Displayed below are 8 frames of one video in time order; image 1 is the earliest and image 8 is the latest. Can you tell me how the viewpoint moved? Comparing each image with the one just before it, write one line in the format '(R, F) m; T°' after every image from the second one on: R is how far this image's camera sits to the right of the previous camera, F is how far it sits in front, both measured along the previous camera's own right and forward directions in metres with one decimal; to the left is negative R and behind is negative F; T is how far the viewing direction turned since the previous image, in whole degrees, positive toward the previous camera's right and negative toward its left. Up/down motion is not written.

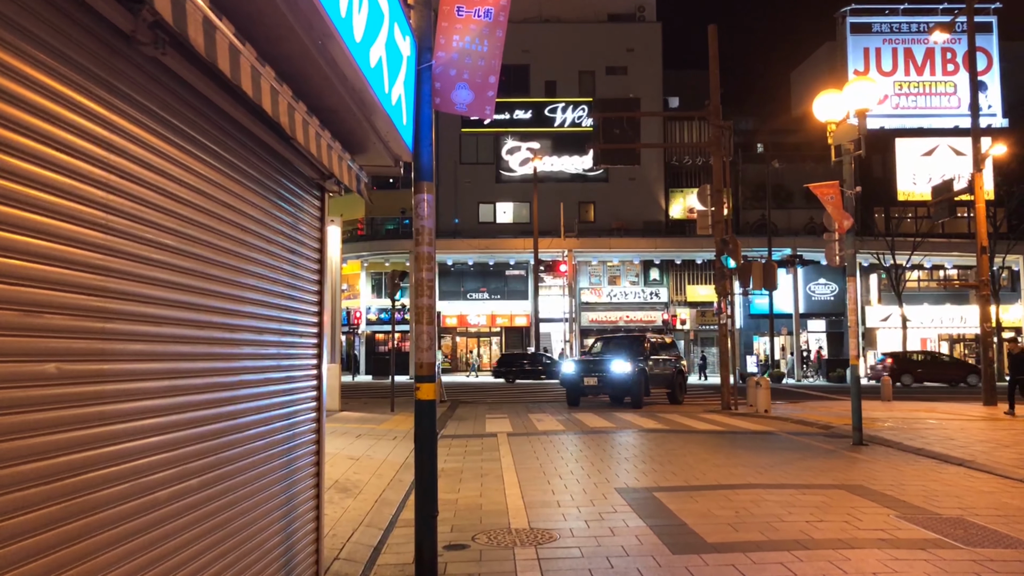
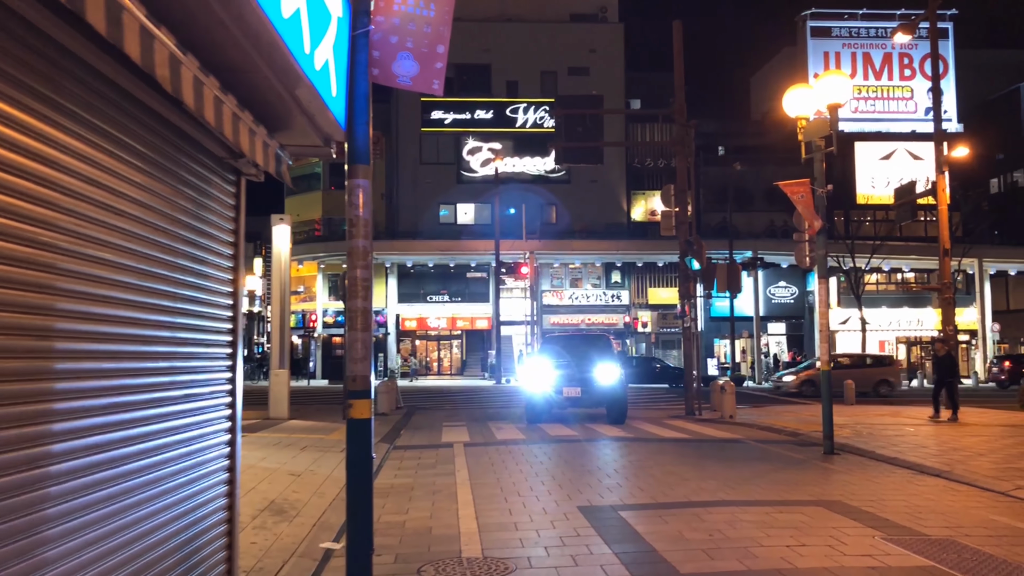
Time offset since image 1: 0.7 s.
(+0.1, +0.7) m; +3°
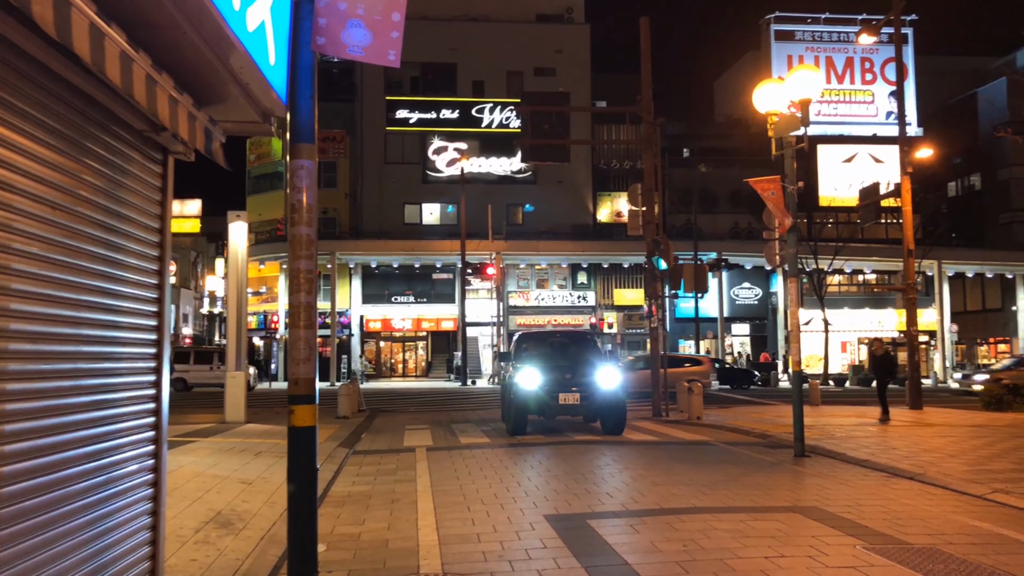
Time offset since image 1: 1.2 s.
(0.0, +0.4) m; +2°
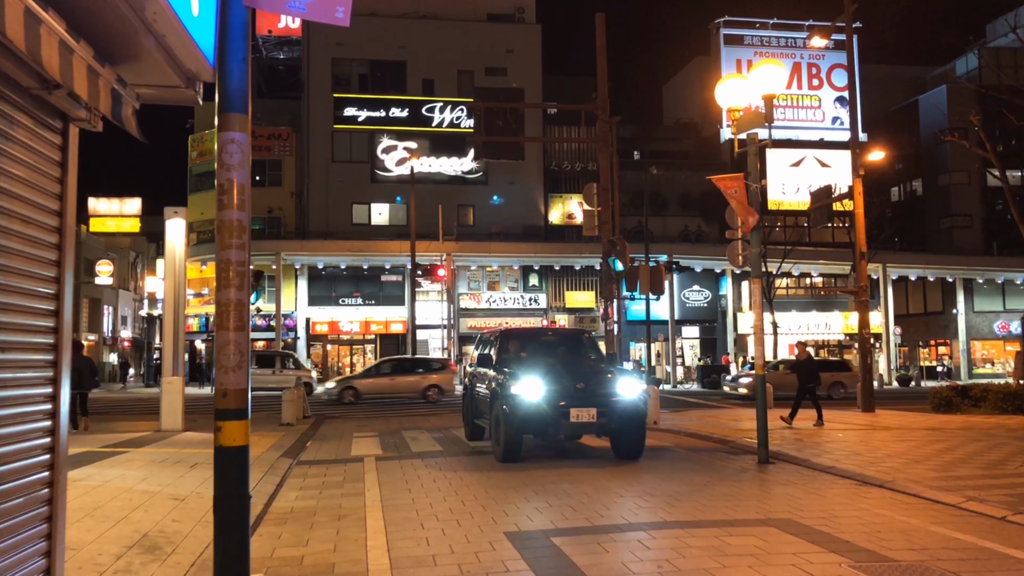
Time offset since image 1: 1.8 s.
(-0.1, +0.5) m; +3°
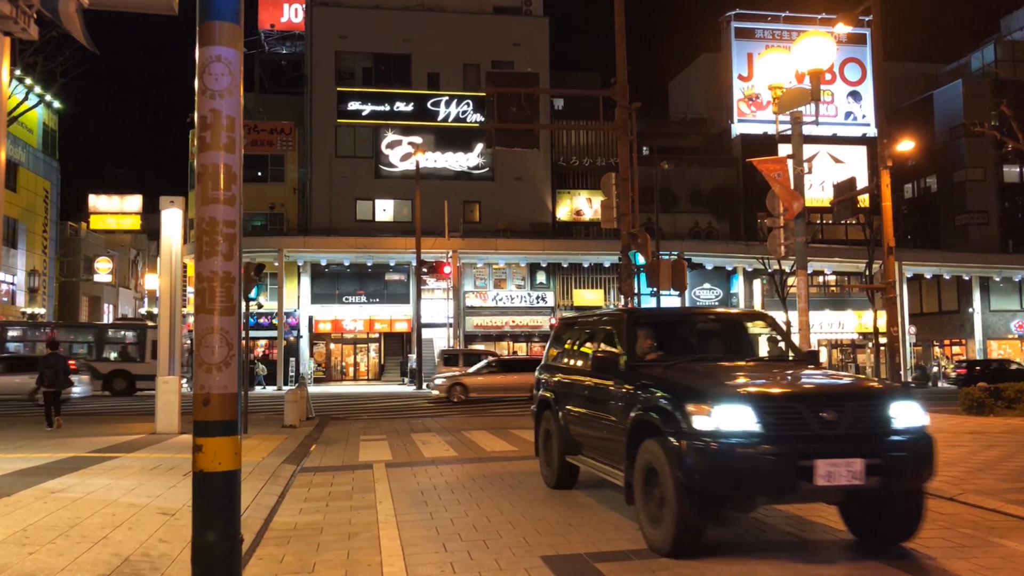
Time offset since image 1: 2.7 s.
(-0.2, +0.9) m; 0°
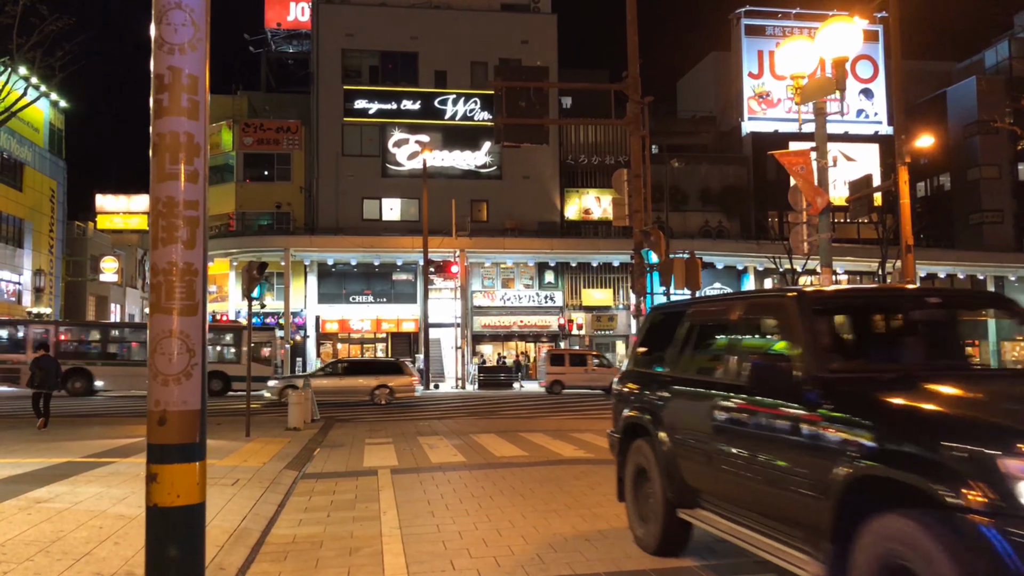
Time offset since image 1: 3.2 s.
(0.0, +0.4) m; -1°
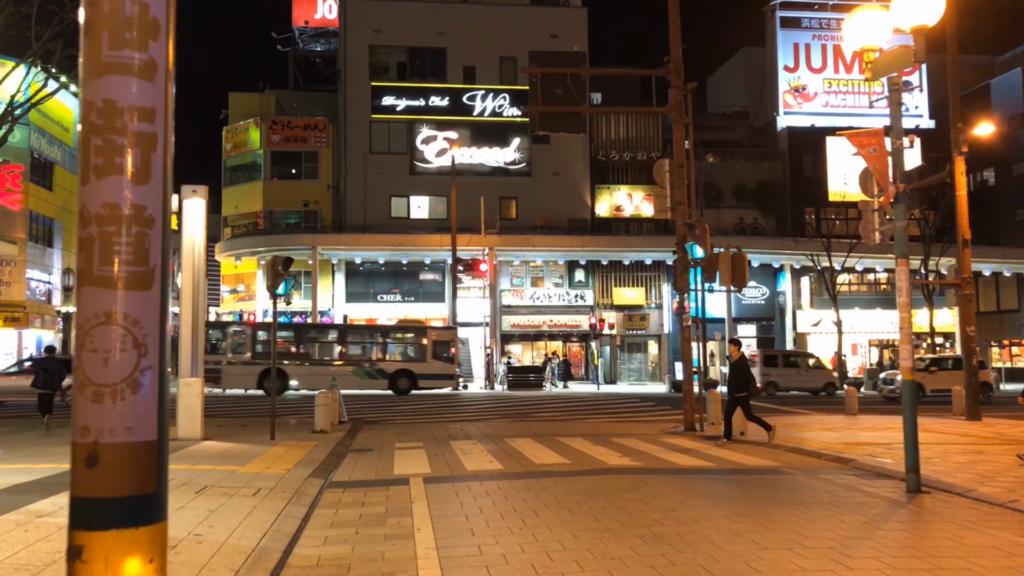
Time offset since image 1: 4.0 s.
(-0.2, +0.8) m; -2°
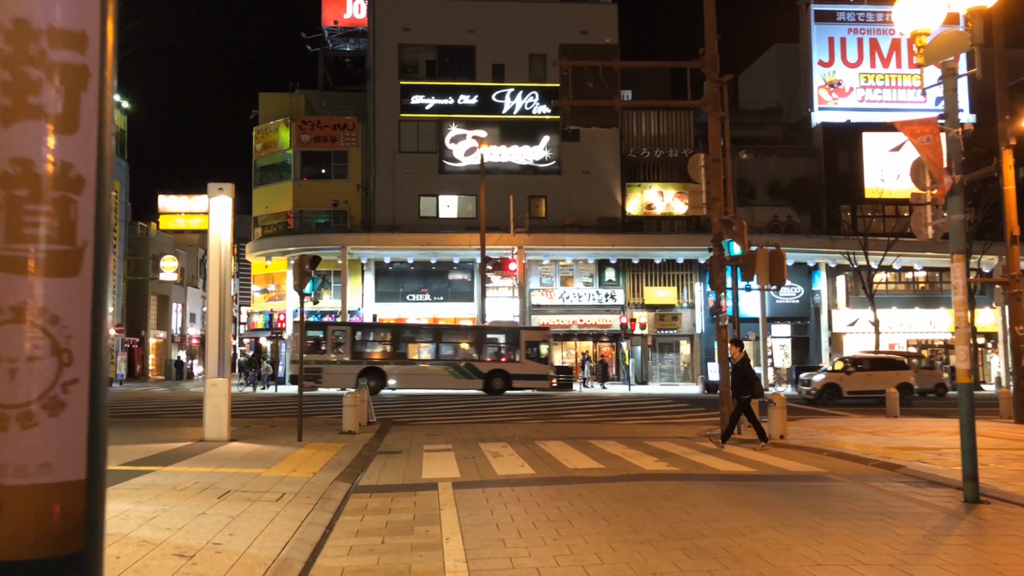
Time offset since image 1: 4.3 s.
(0.0, +0.4) m; -2°
